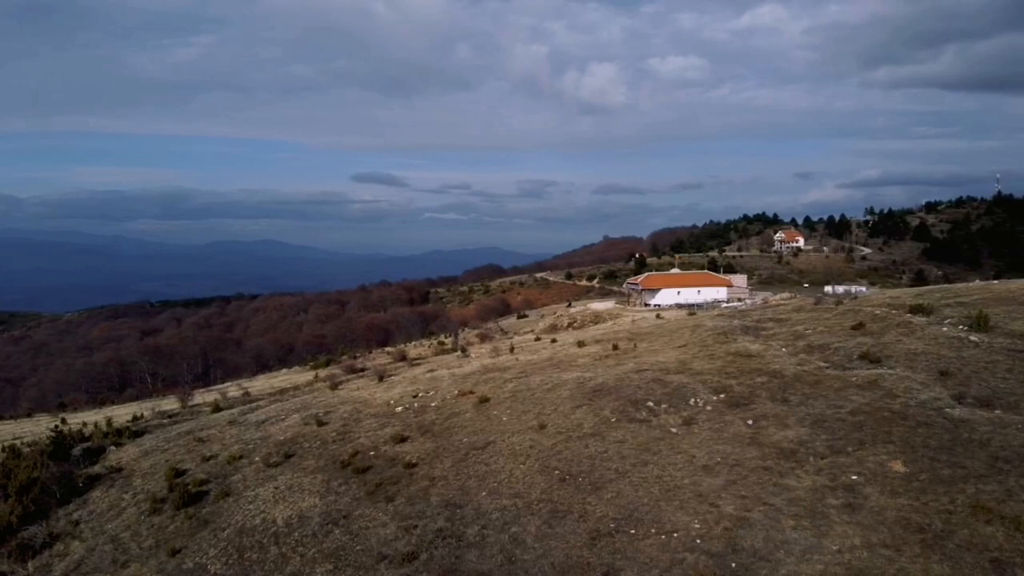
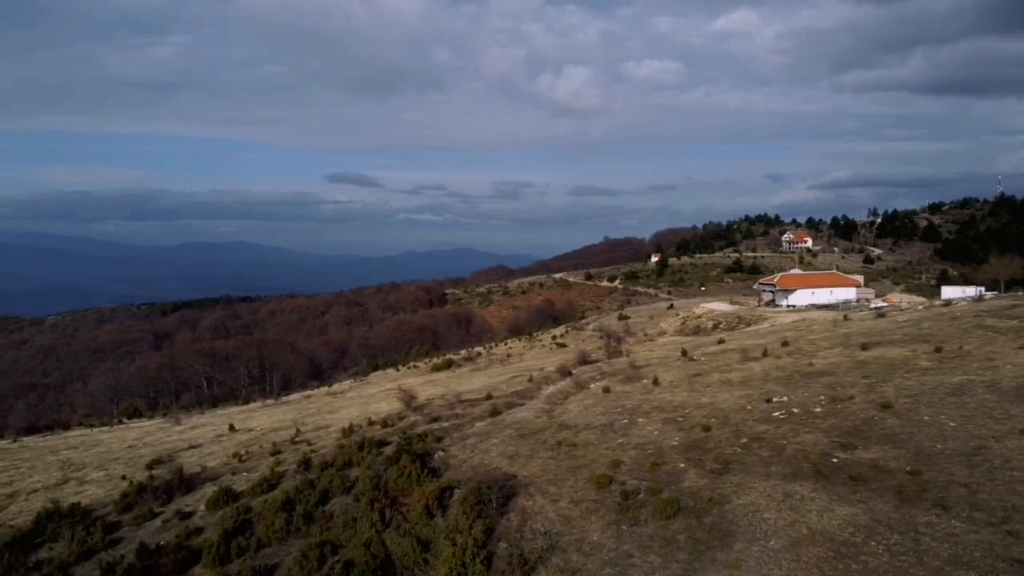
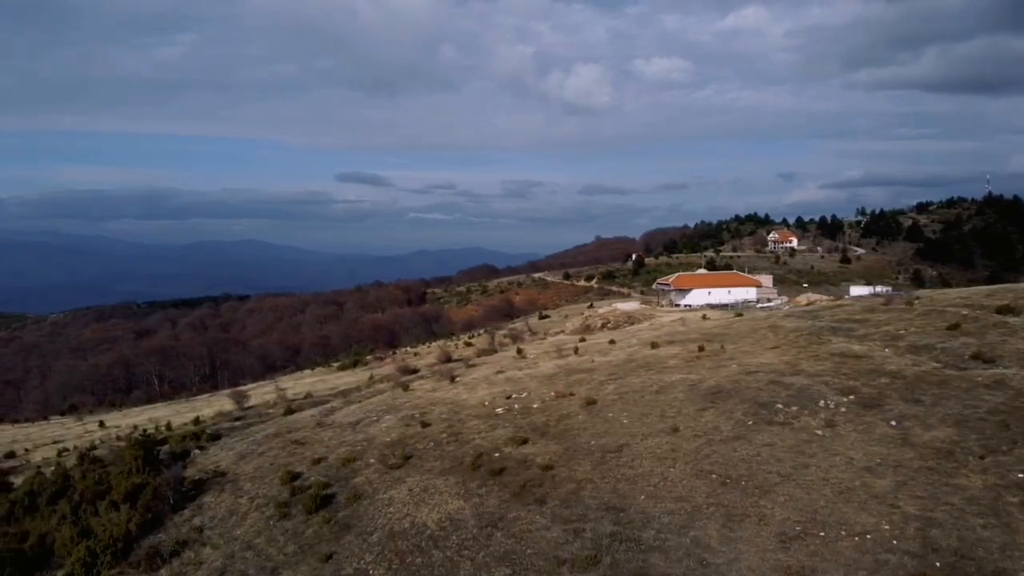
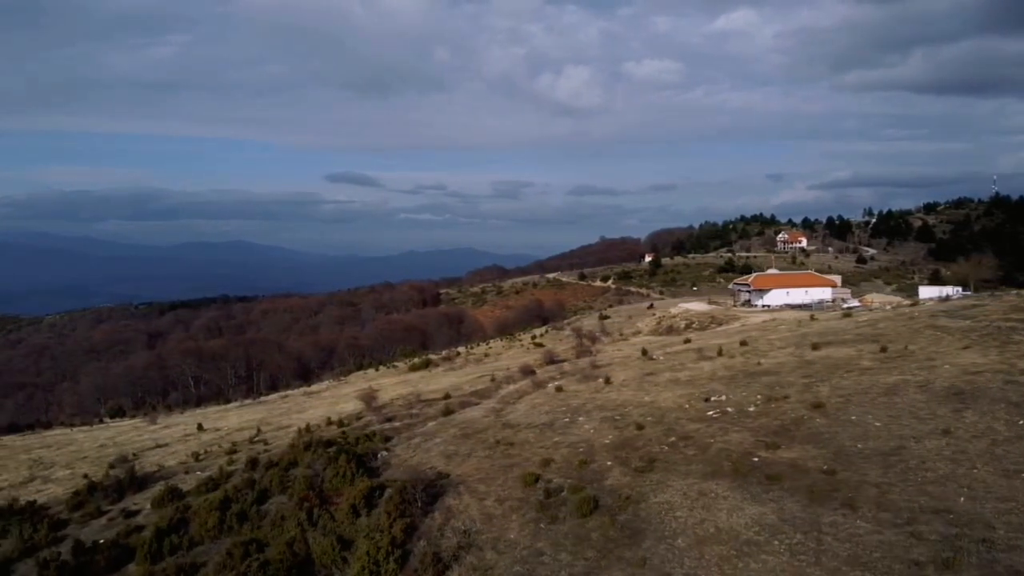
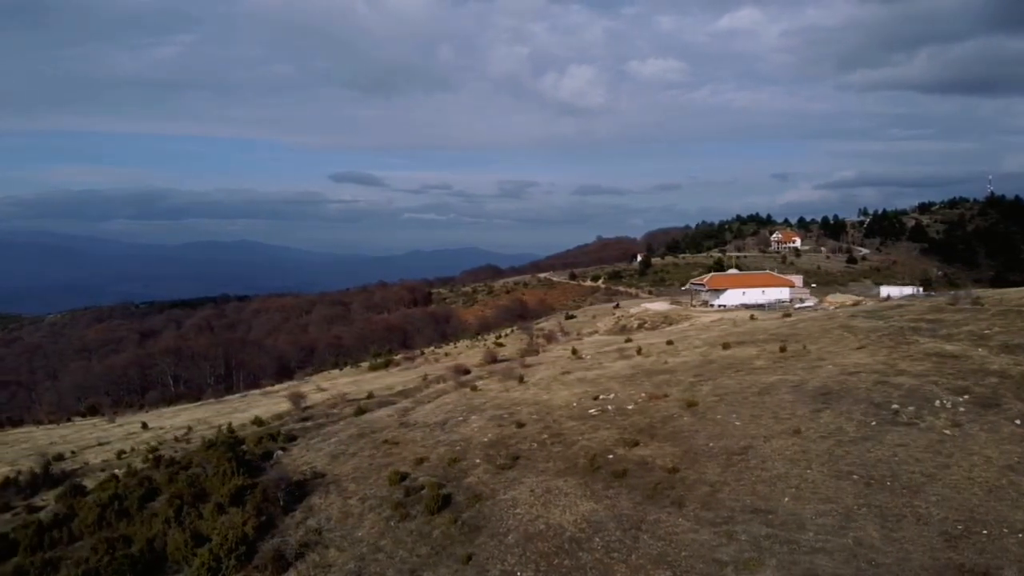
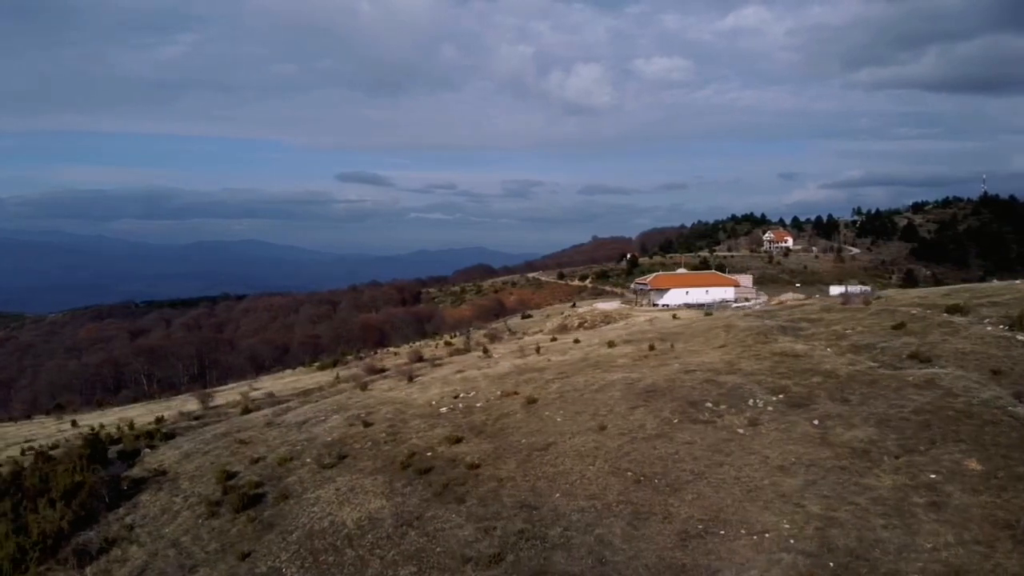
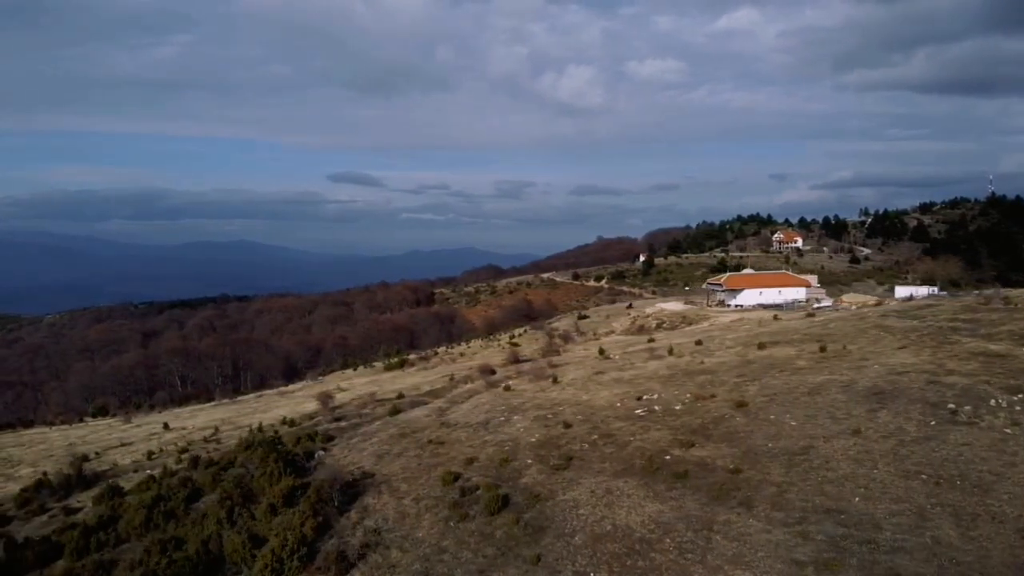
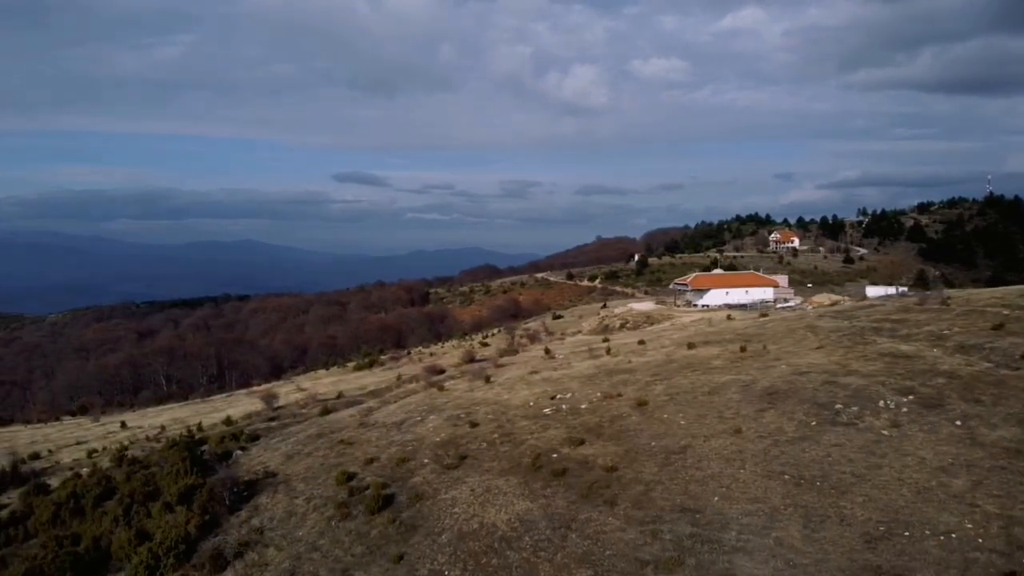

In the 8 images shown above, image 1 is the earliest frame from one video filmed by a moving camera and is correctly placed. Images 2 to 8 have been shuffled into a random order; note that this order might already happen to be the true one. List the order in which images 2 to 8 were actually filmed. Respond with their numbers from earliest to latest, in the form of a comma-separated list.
6, 3, 8, 5, 7, 4, 2
